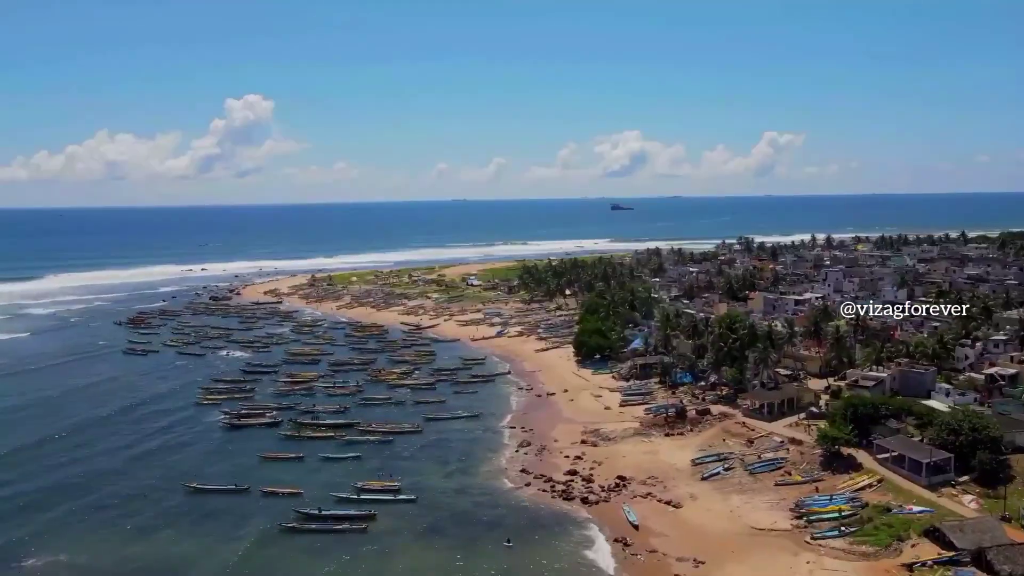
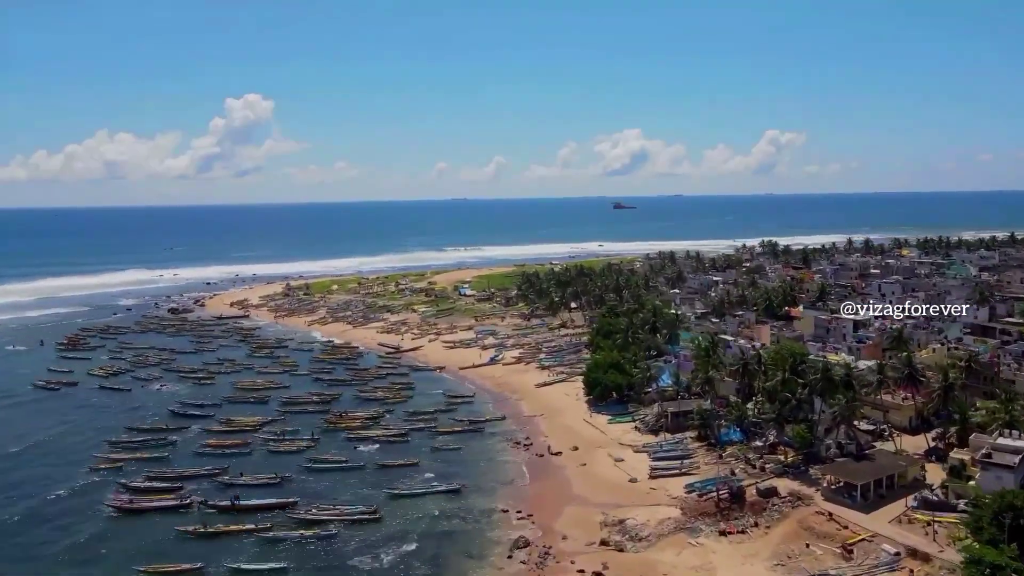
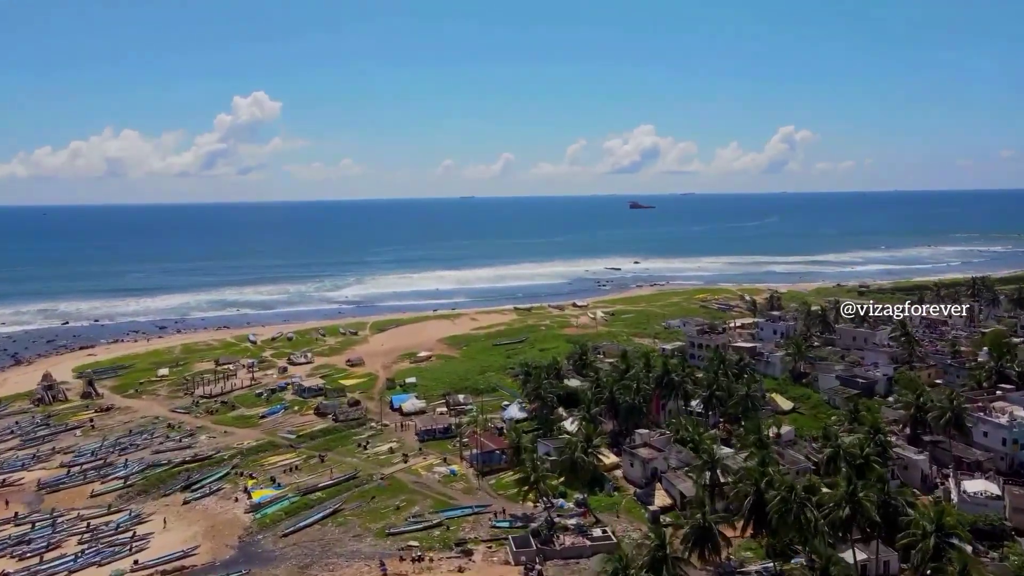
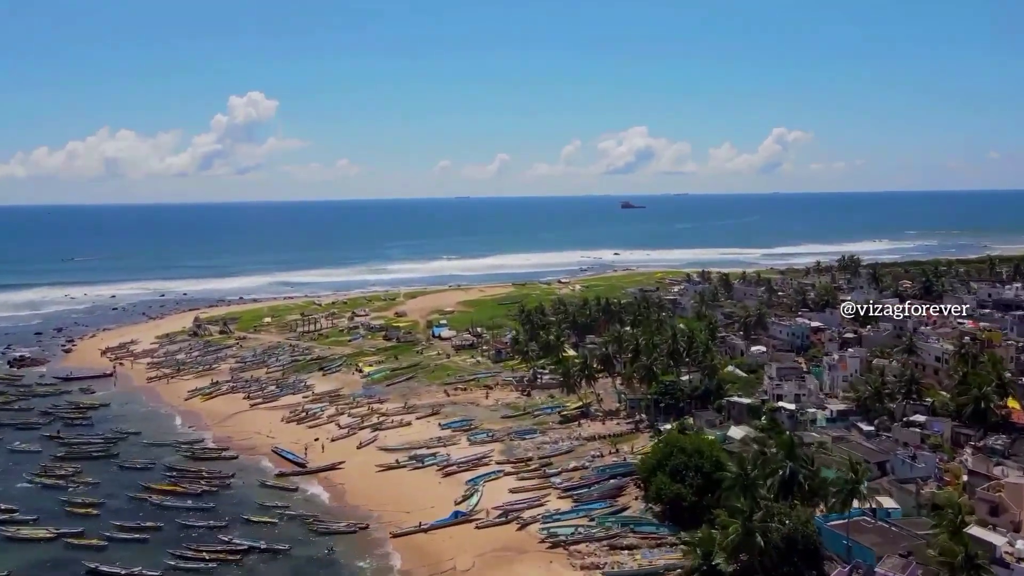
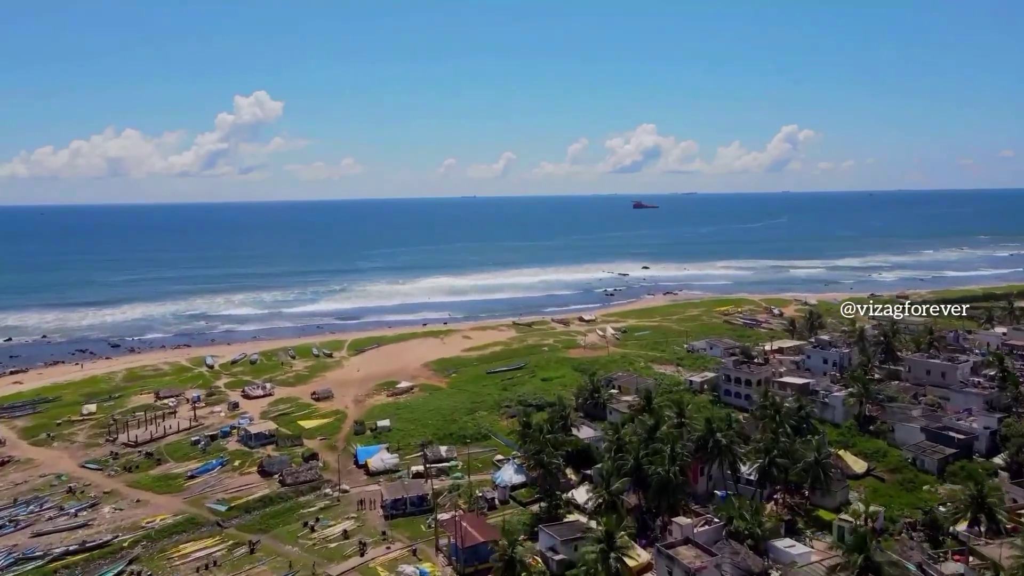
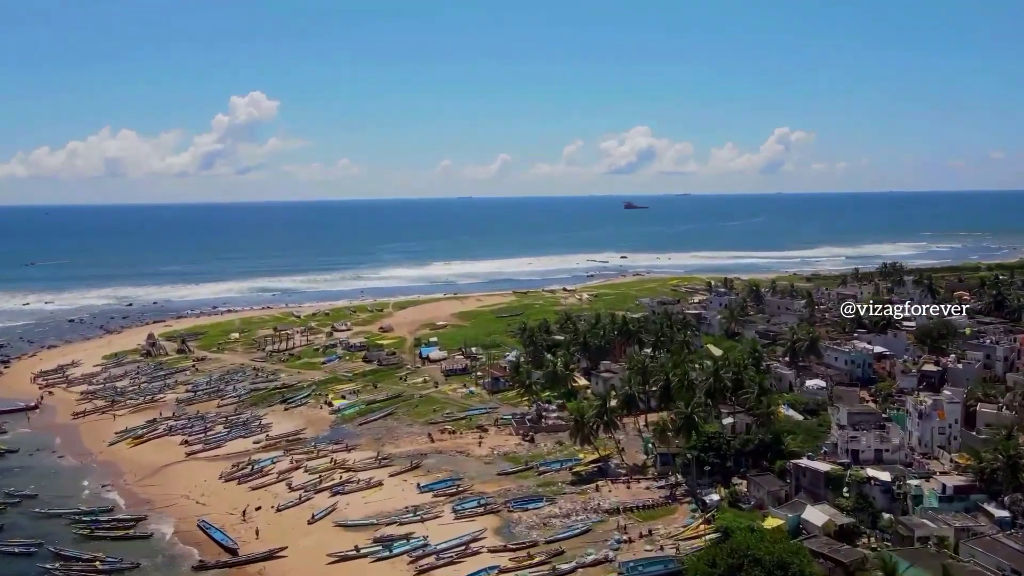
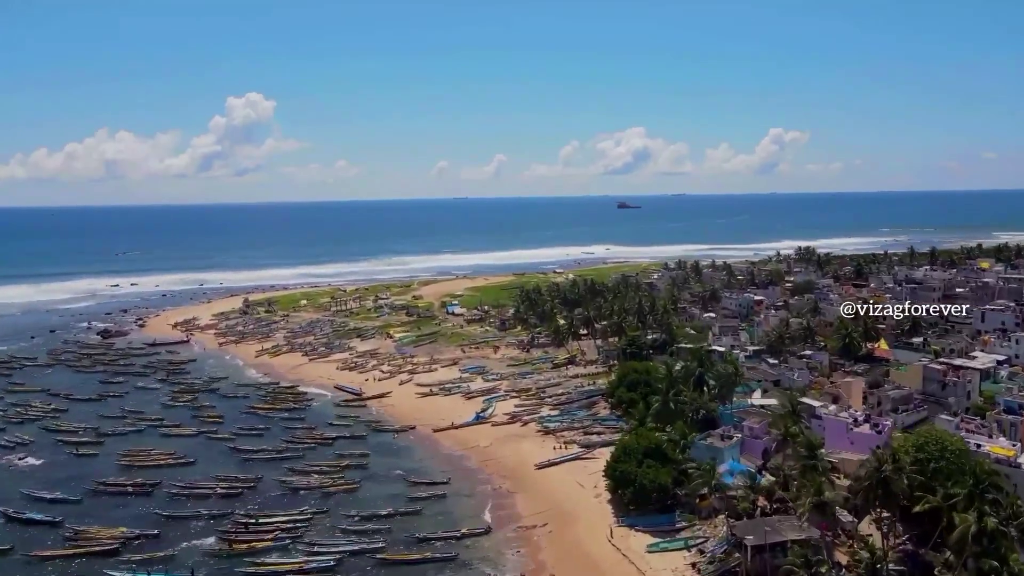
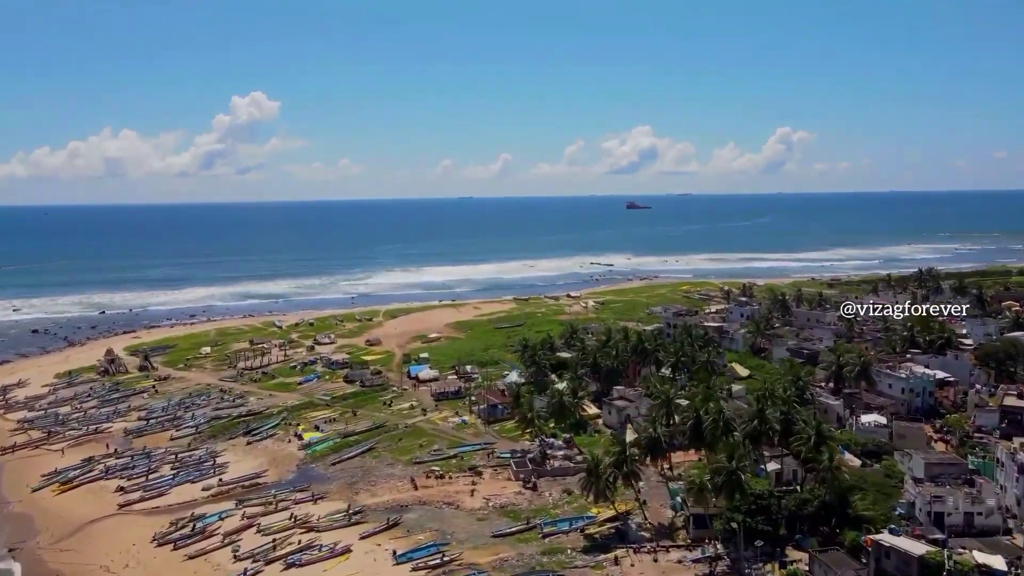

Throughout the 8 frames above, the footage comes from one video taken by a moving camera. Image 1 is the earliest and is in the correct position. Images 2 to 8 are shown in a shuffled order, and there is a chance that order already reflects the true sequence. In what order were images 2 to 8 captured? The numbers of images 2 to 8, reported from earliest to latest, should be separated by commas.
2, 7, 4, 6, 8, 3, 5
